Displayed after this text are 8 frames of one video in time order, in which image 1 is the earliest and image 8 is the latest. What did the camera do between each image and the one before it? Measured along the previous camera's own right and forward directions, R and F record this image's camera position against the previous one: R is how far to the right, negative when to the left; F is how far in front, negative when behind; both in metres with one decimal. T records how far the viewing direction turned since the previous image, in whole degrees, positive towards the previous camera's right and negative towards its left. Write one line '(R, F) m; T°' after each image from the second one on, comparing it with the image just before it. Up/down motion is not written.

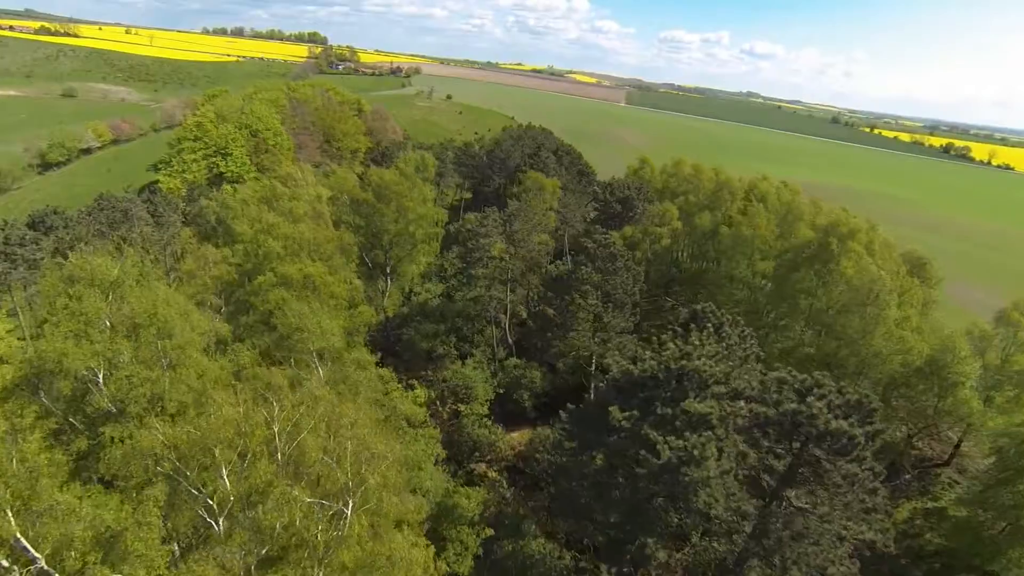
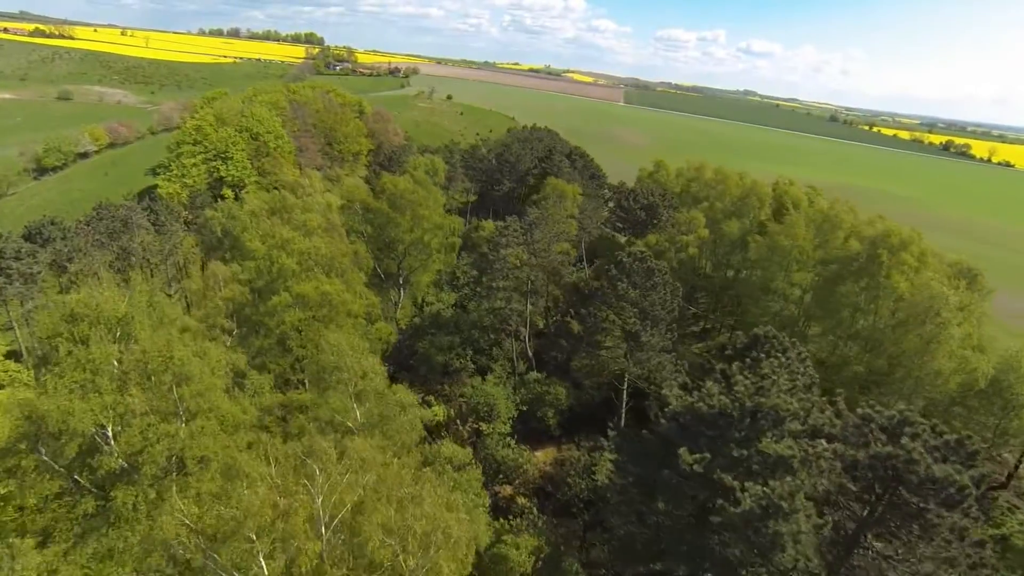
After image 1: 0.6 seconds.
(-1.9, +2.0) m; 0°
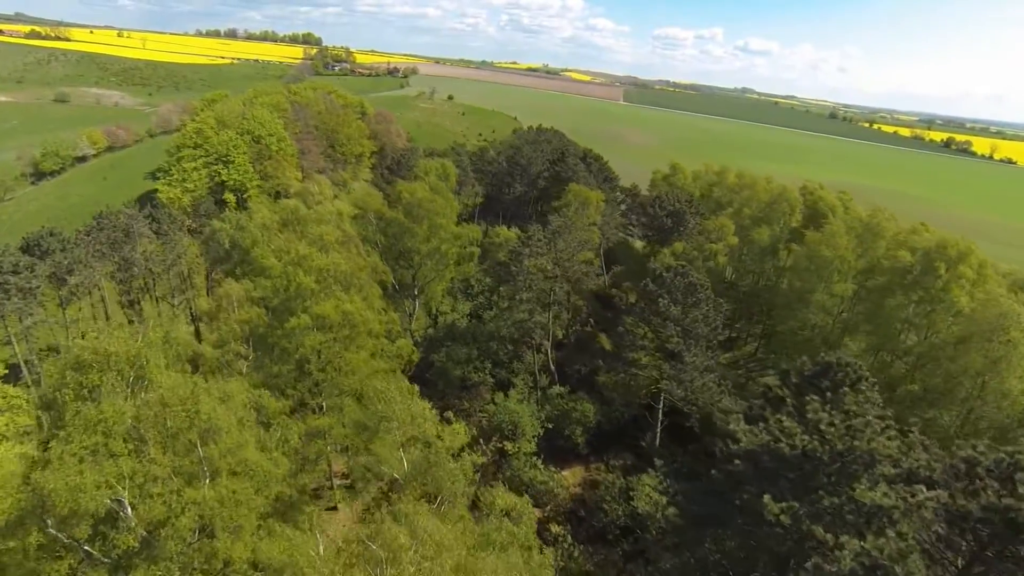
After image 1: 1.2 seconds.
(-1.9, +1.9) m; 0°
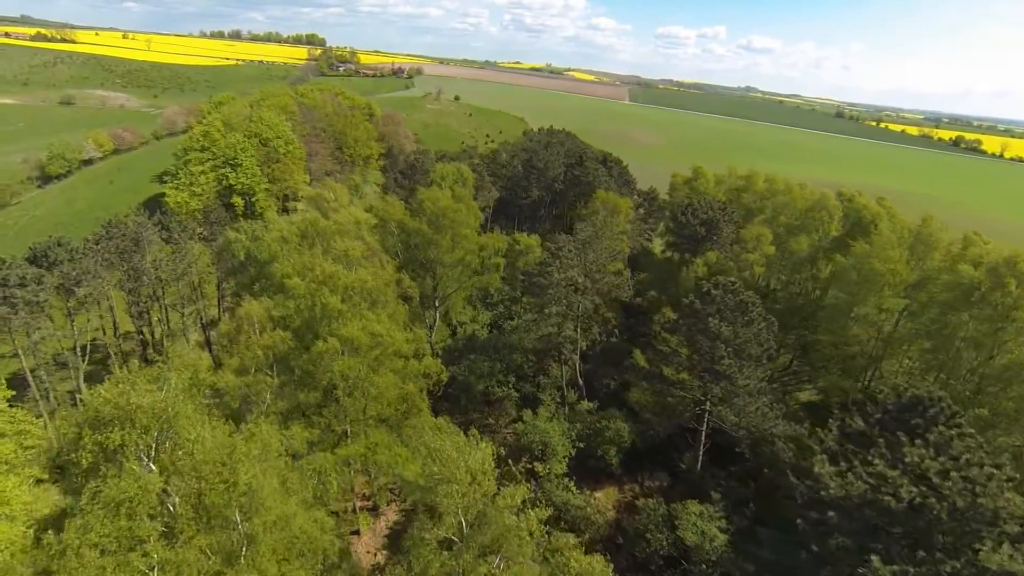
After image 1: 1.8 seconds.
(-1.9, +1.8) m; 0°
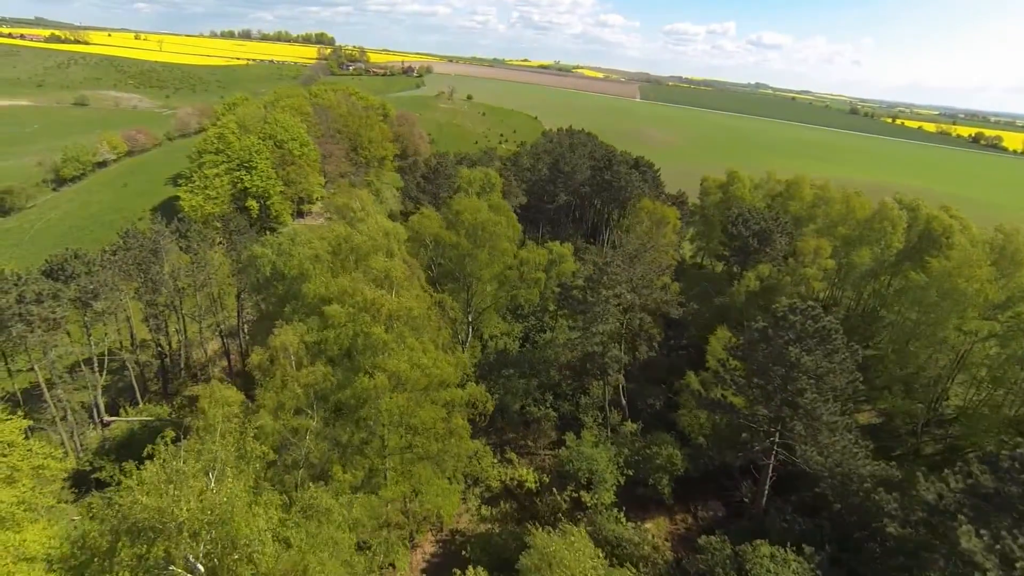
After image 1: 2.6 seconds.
(-2.5, +2.4) m; -1°
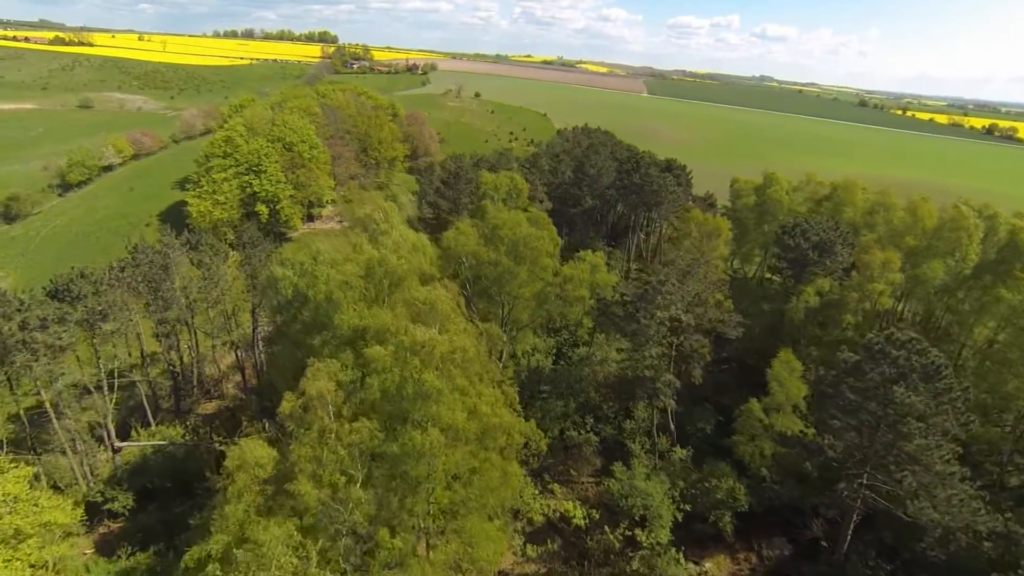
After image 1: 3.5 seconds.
(-2.5, +2.9) m; 0°
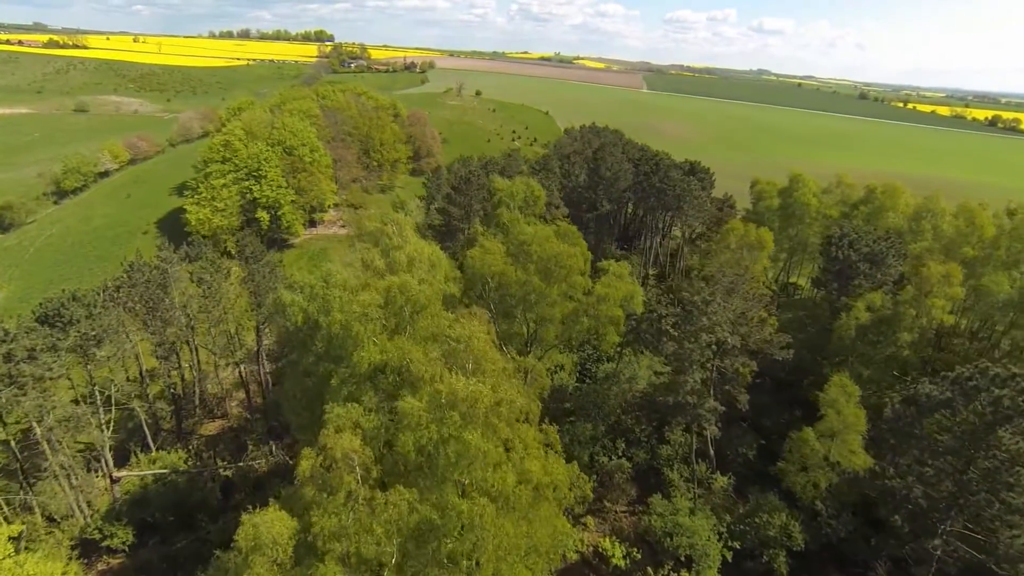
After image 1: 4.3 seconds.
(-1.8, +2.7) m; 0°
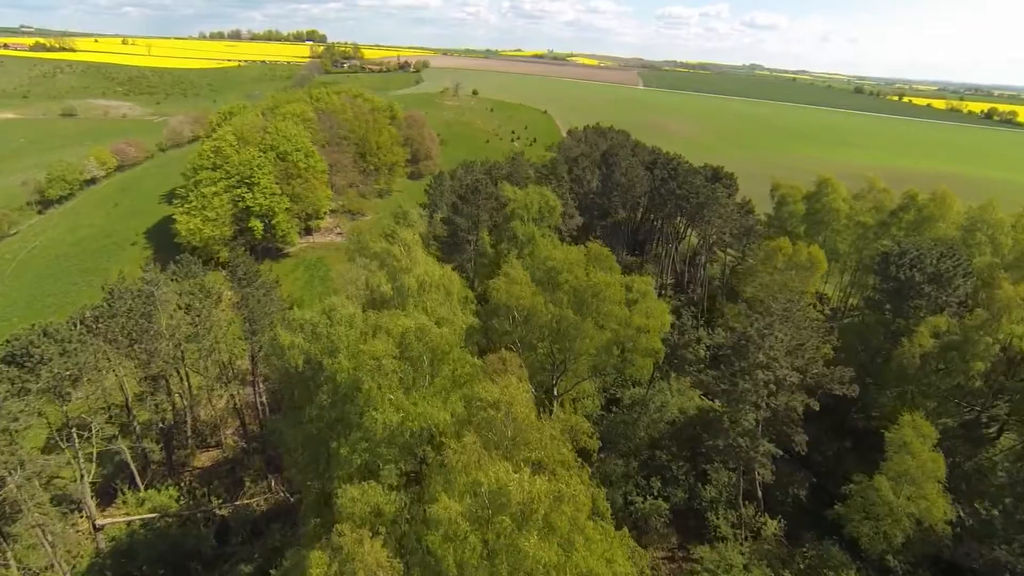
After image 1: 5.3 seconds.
(-1.7, +3.6) m; 0°
